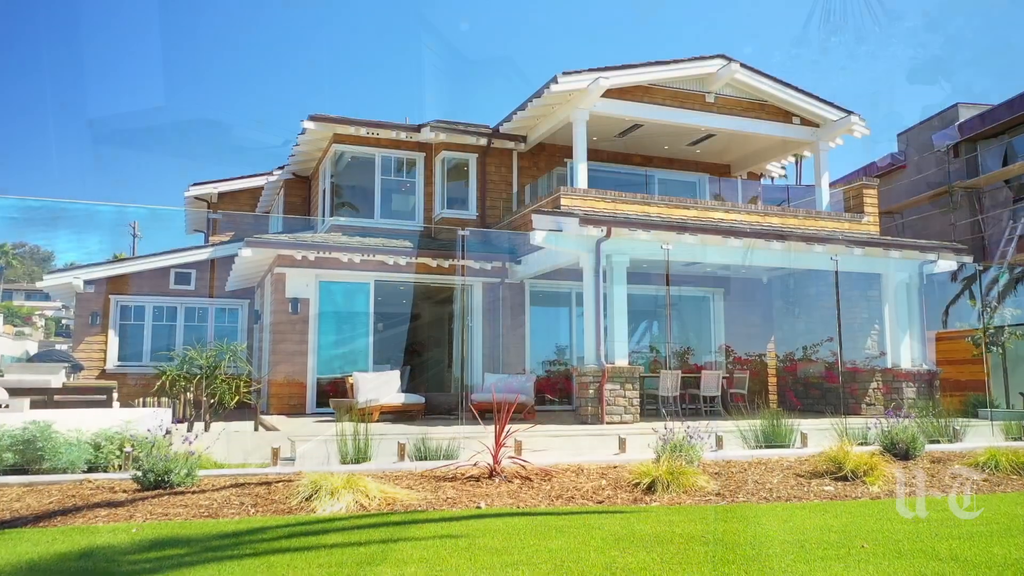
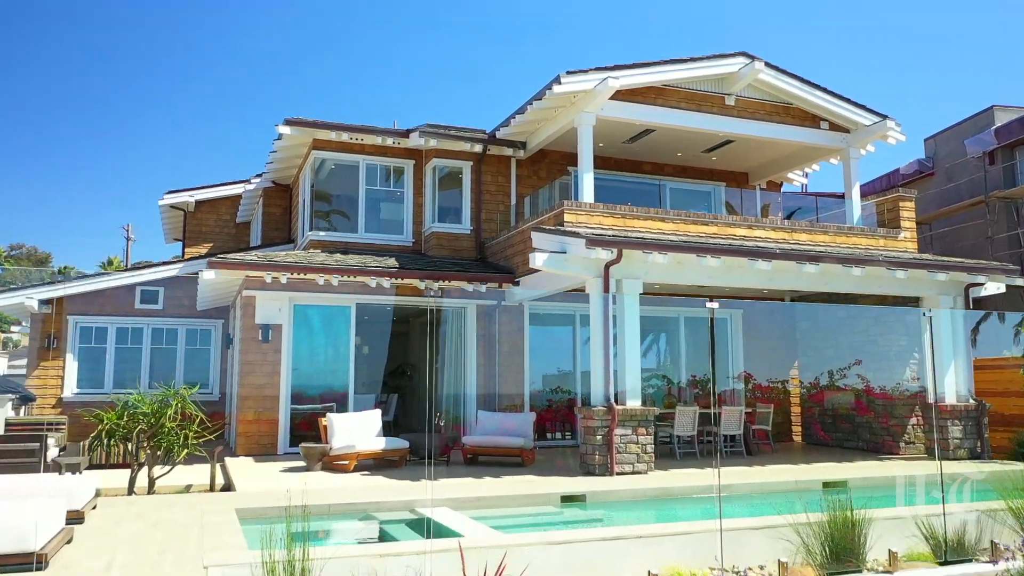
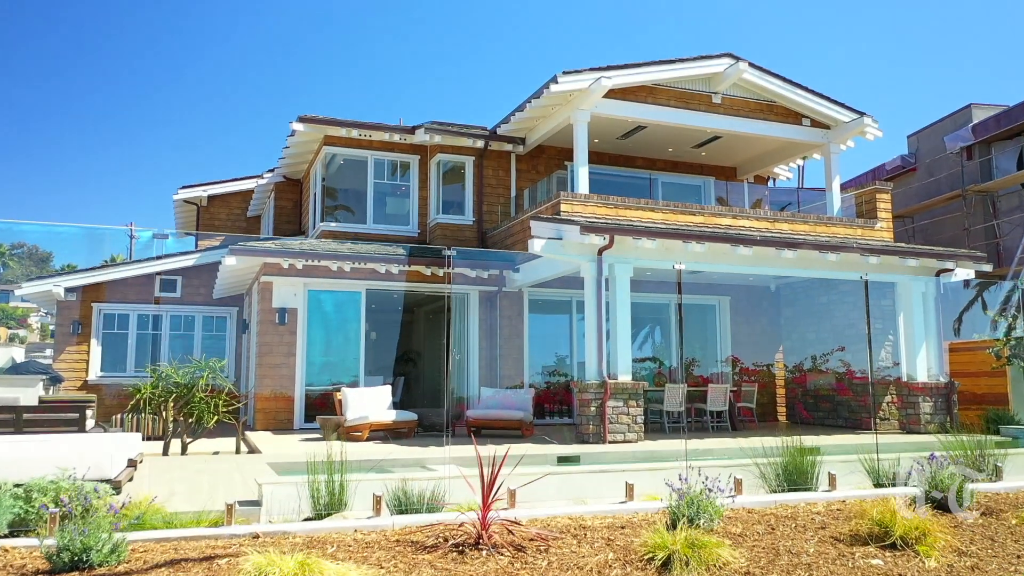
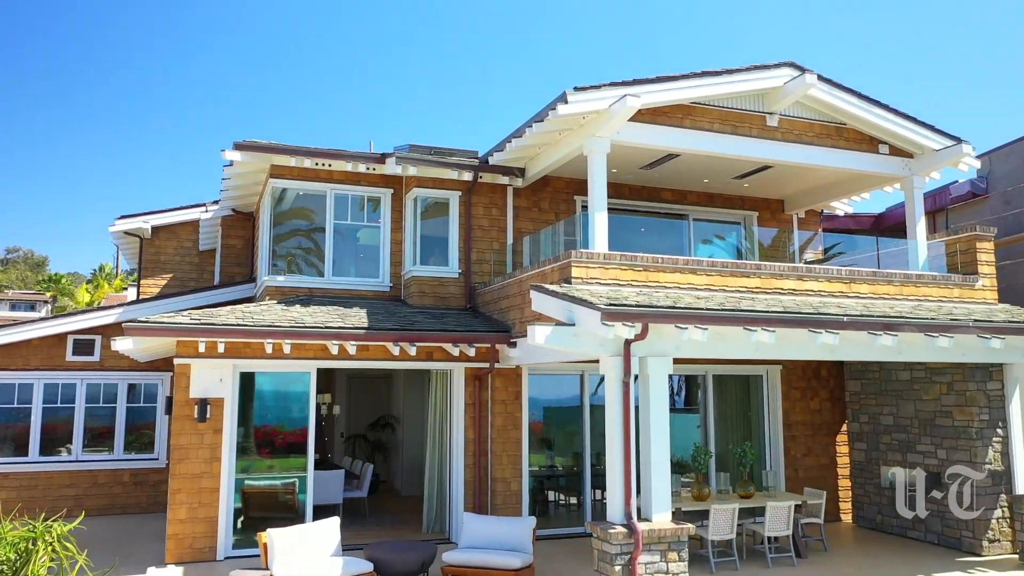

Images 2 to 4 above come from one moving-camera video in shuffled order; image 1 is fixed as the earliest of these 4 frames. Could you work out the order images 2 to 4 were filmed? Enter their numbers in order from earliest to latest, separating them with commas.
3, 2, 4
